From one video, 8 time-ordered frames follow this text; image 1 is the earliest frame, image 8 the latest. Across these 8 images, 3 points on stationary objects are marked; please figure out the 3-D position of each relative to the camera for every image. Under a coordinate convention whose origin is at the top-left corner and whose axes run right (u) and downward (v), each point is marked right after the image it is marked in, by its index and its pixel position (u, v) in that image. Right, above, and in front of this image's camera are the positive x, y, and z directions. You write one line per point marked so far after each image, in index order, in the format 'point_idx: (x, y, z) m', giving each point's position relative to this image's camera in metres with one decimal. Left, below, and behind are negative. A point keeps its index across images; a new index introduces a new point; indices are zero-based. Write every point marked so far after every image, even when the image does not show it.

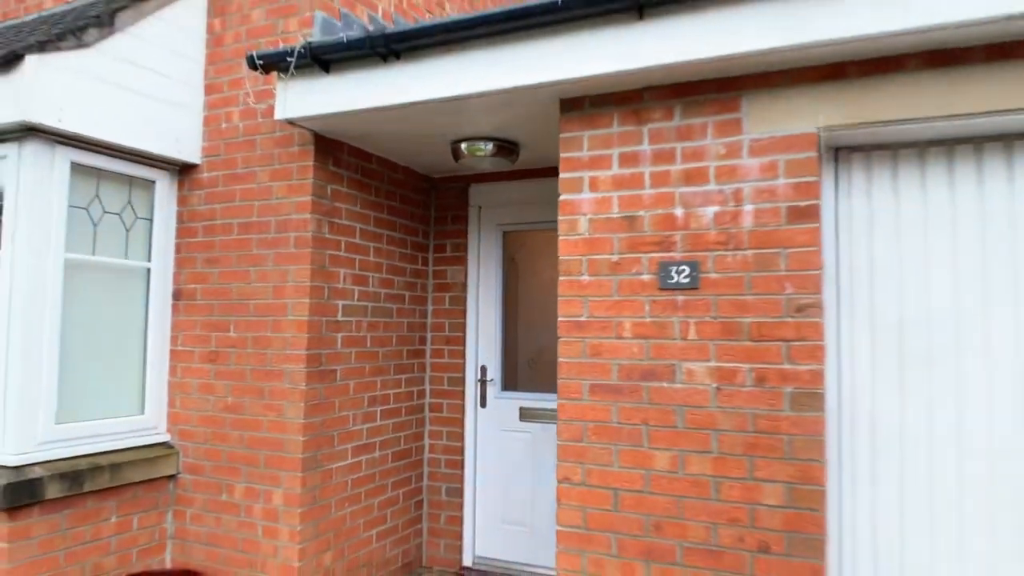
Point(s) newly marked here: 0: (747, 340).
0: (+0.8, -0.2, +2.5) m
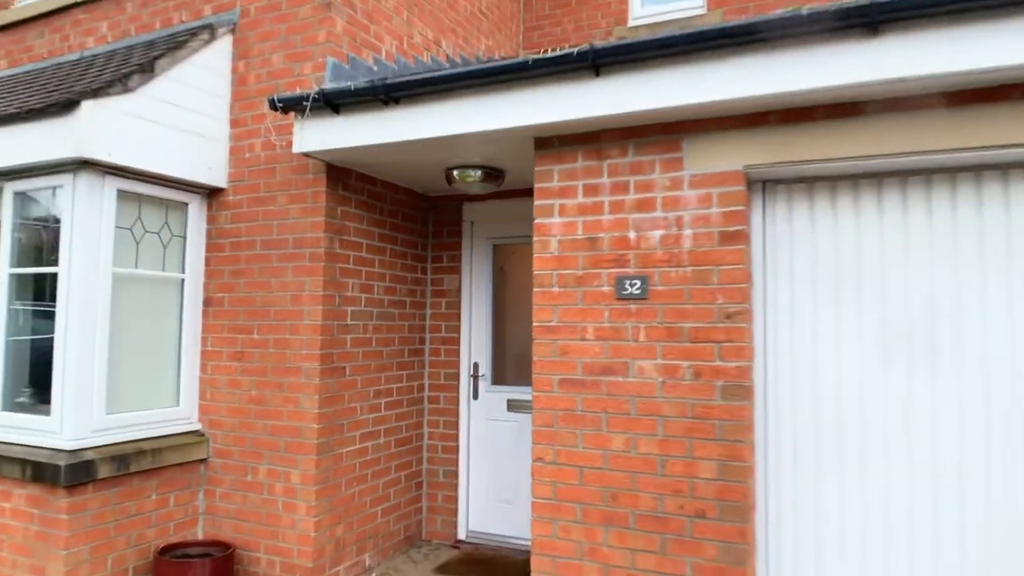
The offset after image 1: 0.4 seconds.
0: (+0.7, -0.2, +3.0) m
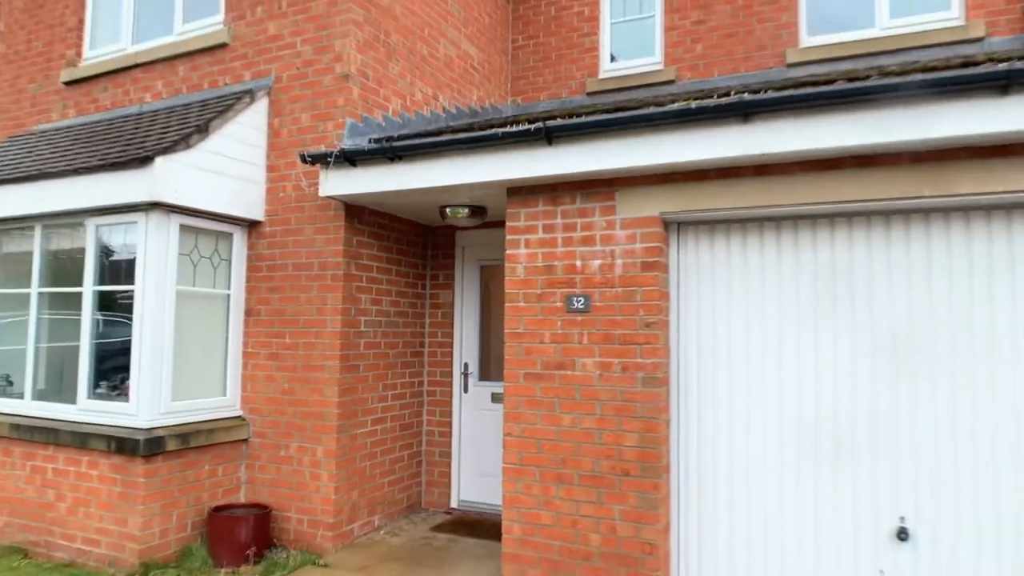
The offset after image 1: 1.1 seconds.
0: (+0.6, -0.3, +3.9) m
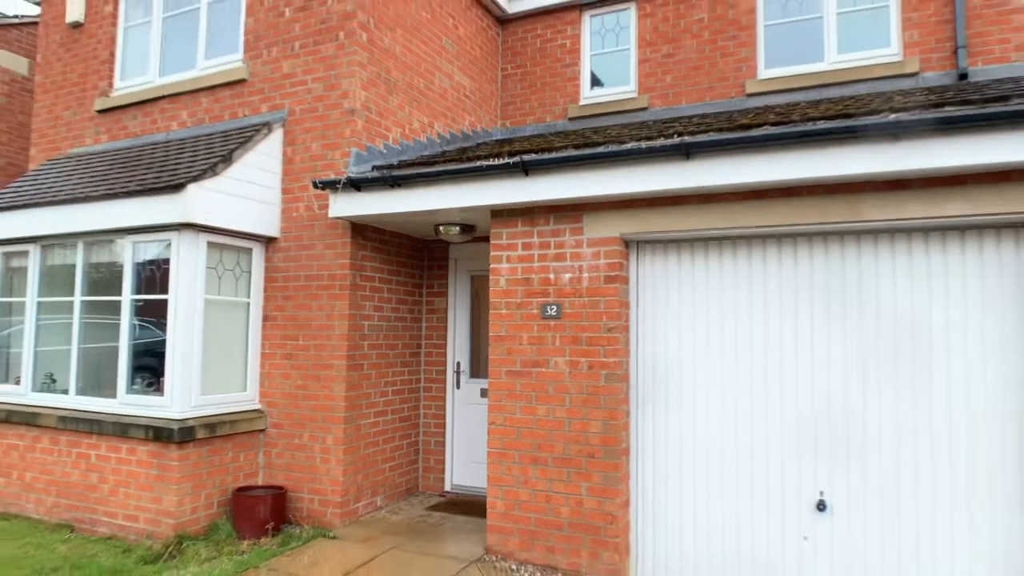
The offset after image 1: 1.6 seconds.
0: (+0.5, -0.4, +4.6) m
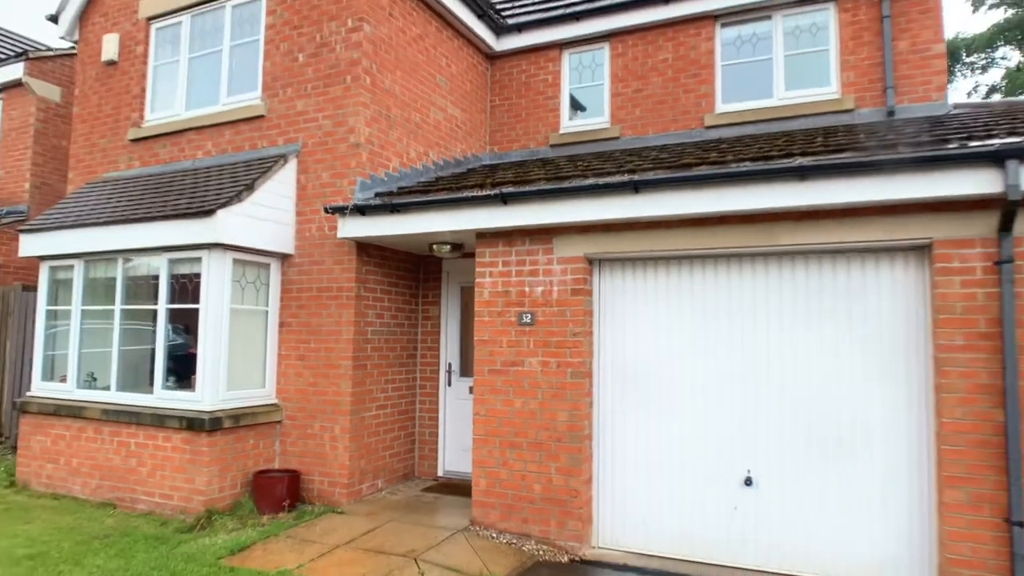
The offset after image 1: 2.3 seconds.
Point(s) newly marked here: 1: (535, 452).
0: (+0.3, -0.4, +5.5) m
1: (+0.2, -1.2, +5.5) m
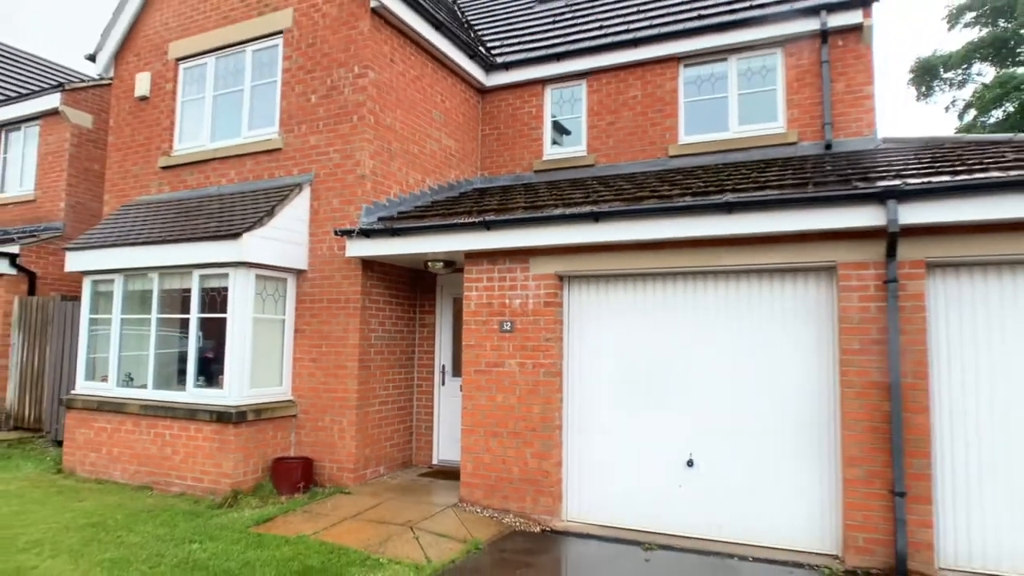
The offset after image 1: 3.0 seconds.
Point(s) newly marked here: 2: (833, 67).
0: (+0.2, -0.6, +6.5) m
1: (0.0, -1.3, +6.5) m
2: (+3.5, +2.4, +8.0) m
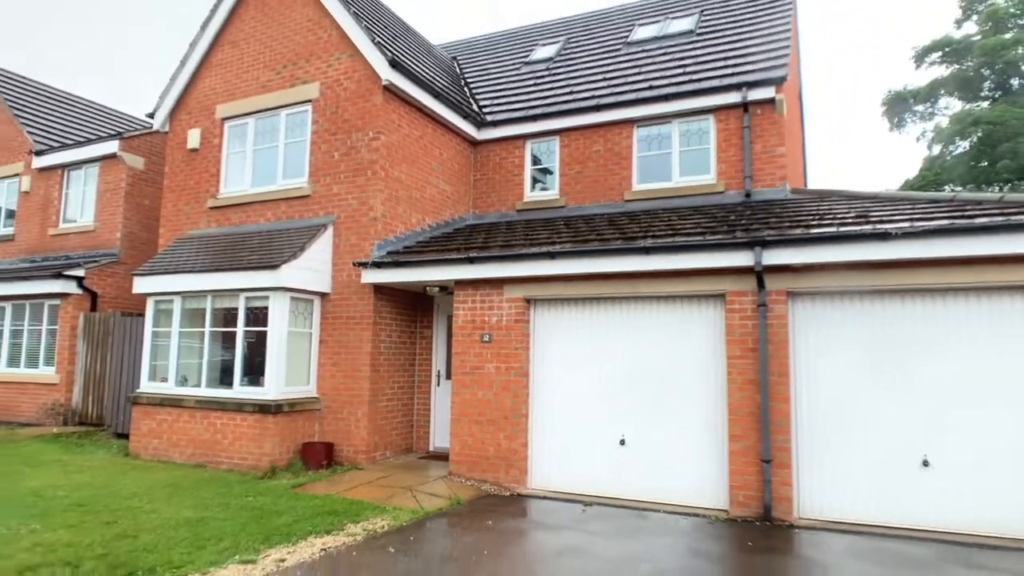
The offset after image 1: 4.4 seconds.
0: (-0.1, -0.8, +8.4) m
1: (-0.2, -1.6, +8.4) m
2: (+3.3, +2.1, +10.0) m
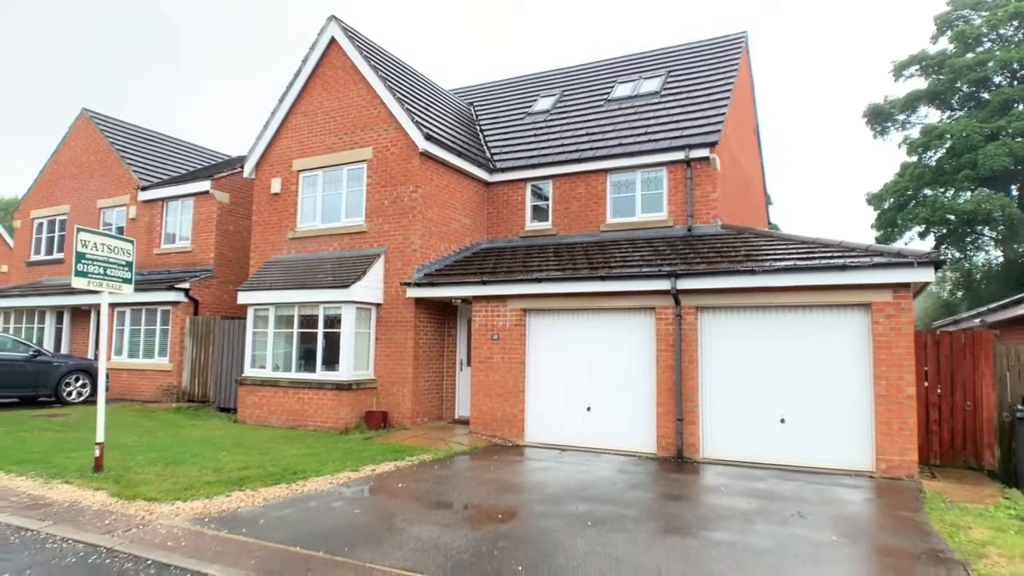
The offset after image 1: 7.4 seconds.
0: (-0.1, -1.0, +12.0) m
1: (-0.2, -1.8, +11.9) m
2: (+3.3, +2.0, +13.4) m
